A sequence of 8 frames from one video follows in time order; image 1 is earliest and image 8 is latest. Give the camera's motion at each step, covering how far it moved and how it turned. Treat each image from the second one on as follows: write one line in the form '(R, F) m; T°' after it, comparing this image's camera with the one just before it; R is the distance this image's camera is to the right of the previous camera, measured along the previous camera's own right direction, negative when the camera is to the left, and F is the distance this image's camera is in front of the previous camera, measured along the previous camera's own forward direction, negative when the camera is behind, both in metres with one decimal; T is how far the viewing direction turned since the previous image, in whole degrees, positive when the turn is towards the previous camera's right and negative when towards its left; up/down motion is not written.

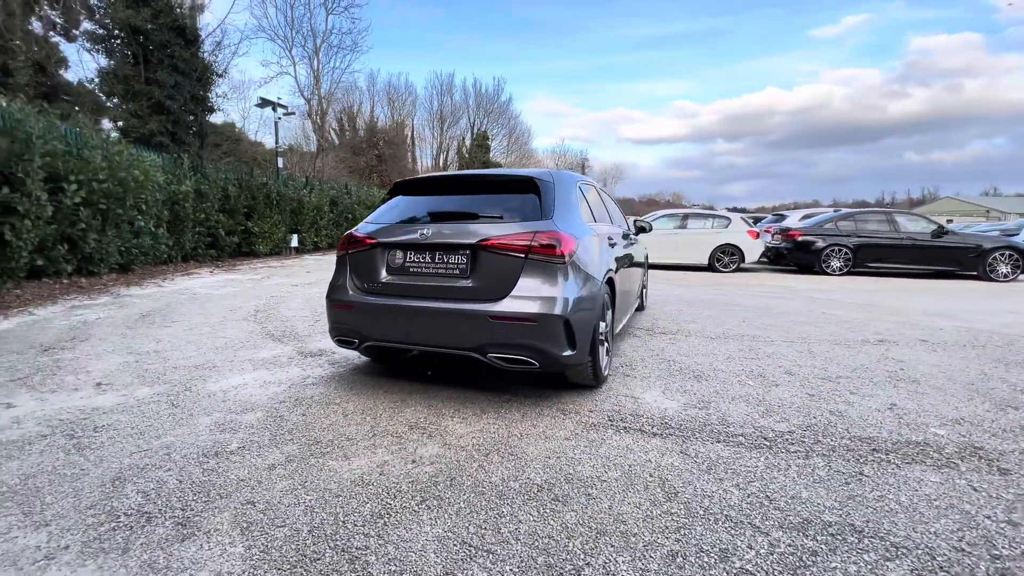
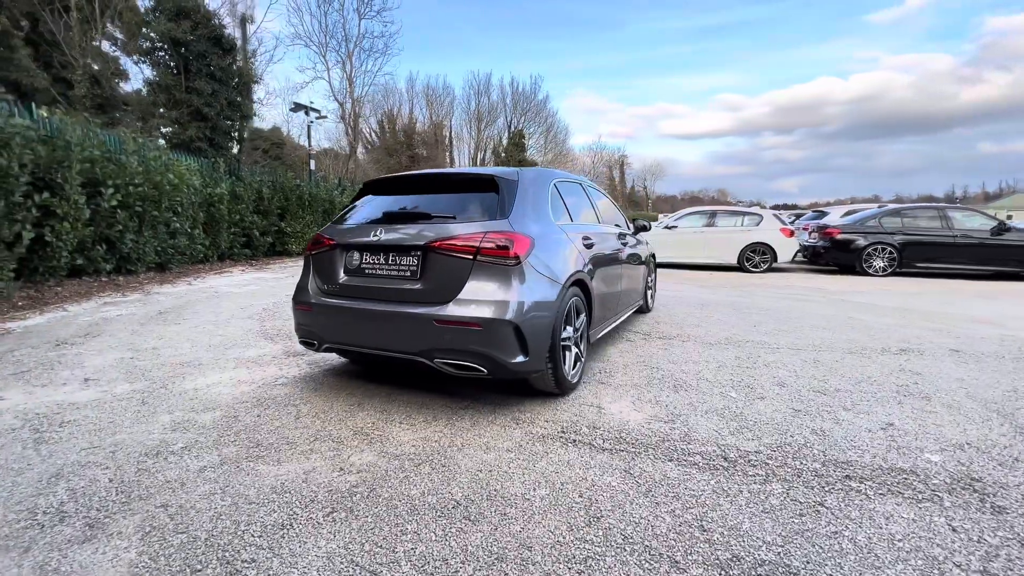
(+0.6, +0.2) m; -5°
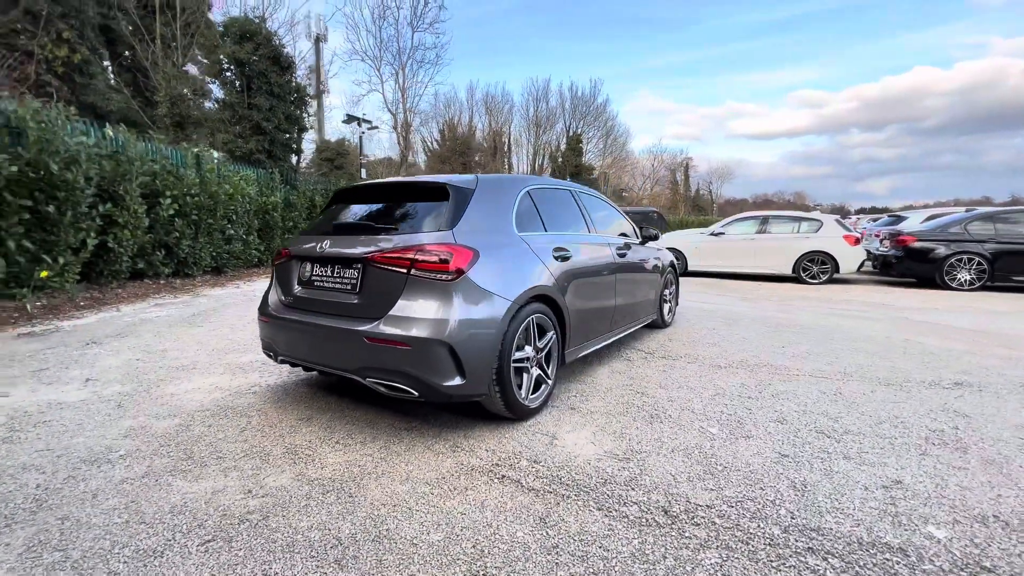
(+0.7, +0.3) m; -8°
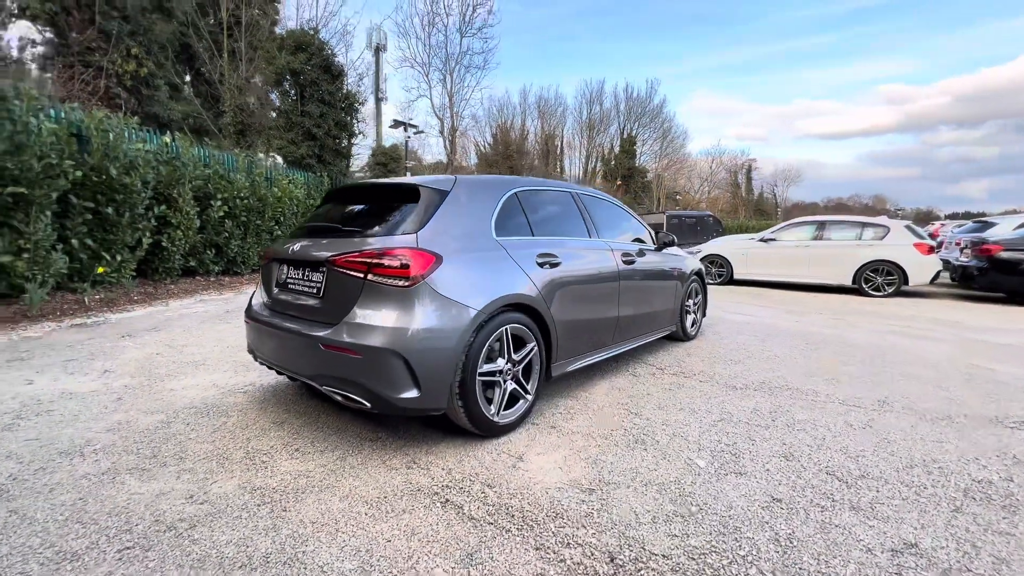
(+0.5, +0.2) m; -7°
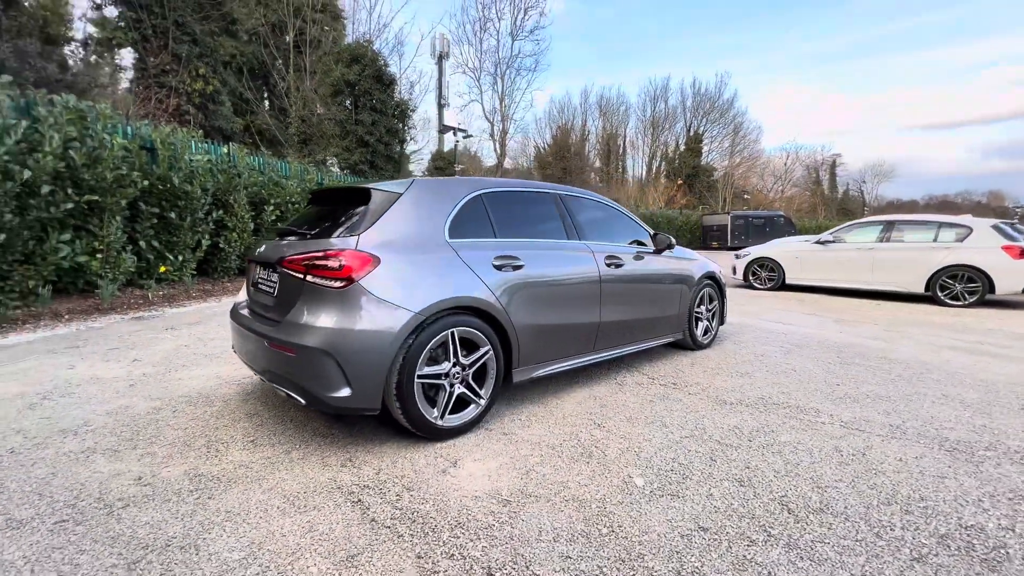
(+0.7, +0.1) m; -8°
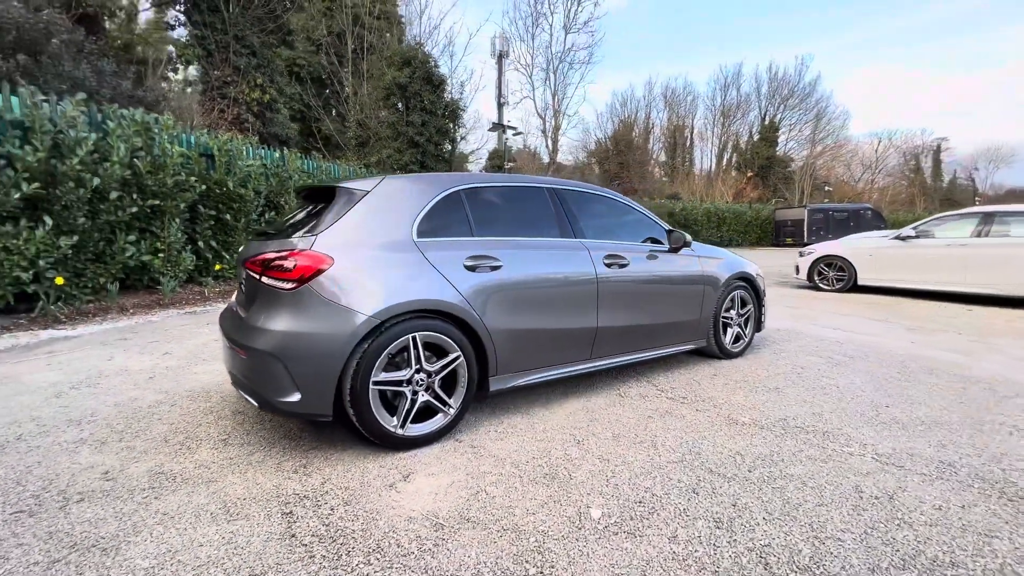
(+0.6, +0.3) m; -8°
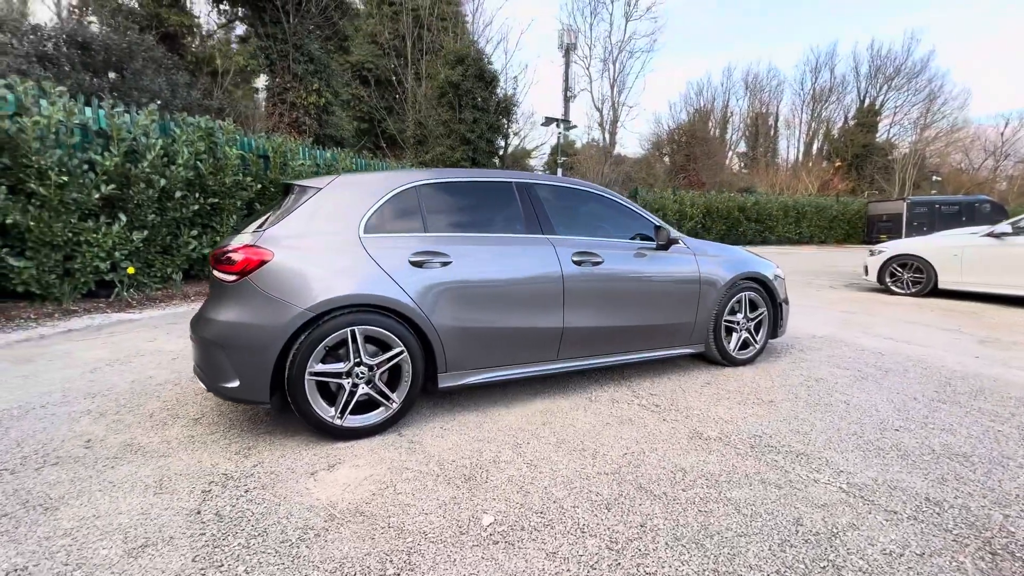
(+0.8, +0.1) m; -9°
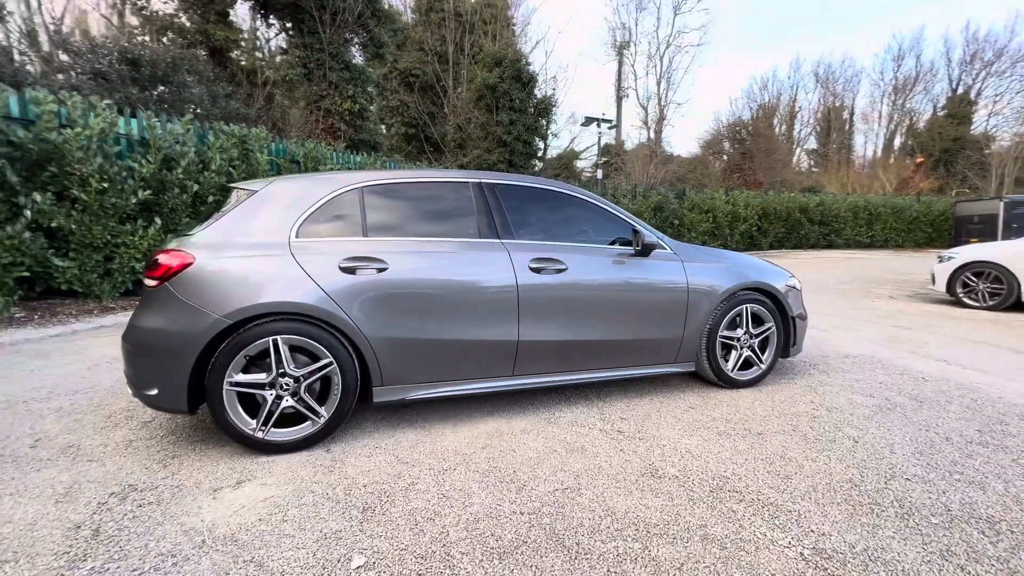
(+0.7, +0.3) m; -7°
